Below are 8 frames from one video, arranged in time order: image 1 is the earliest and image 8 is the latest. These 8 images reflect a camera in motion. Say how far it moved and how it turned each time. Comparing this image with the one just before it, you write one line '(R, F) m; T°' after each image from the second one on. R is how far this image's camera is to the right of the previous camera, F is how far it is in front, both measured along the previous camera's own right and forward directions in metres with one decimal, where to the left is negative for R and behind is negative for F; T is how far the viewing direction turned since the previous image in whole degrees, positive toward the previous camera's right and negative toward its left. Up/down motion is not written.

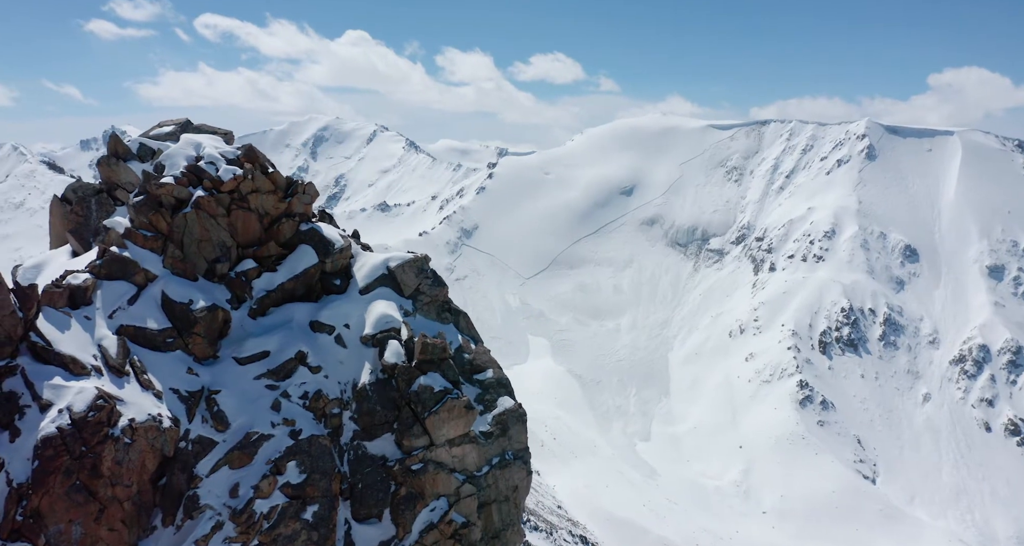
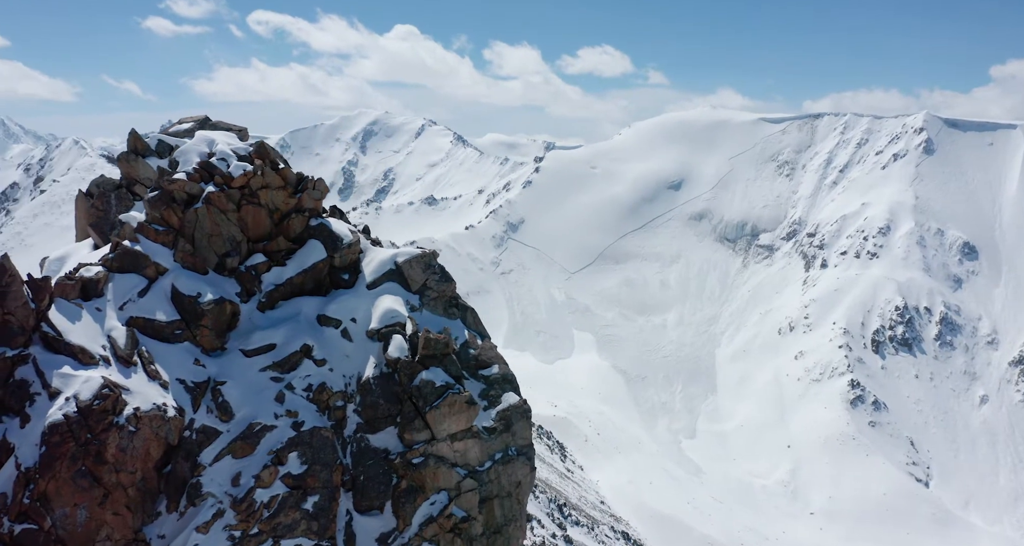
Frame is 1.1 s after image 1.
(+1.7, 0.0) m; -3°
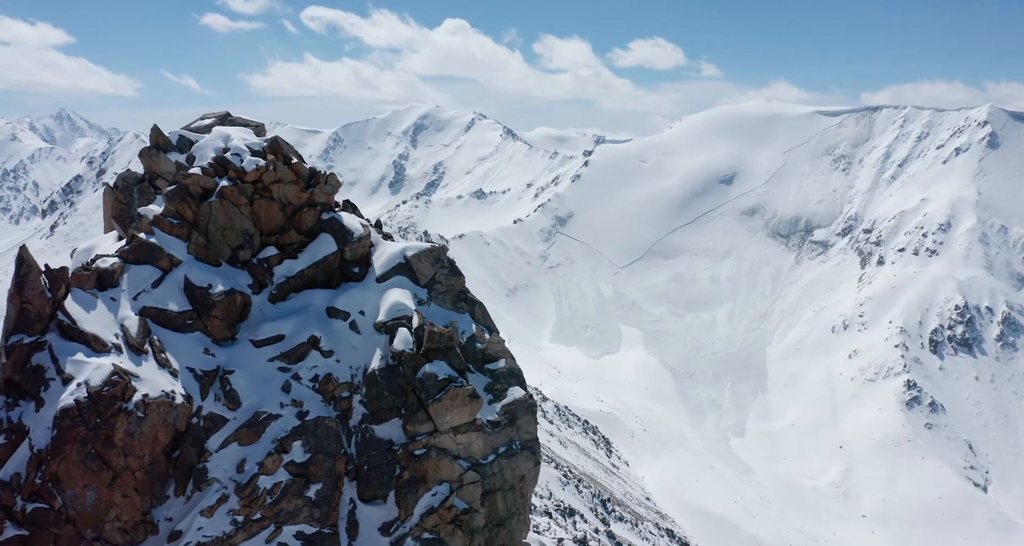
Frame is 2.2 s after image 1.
(+1.8, -0.1) m; -4°
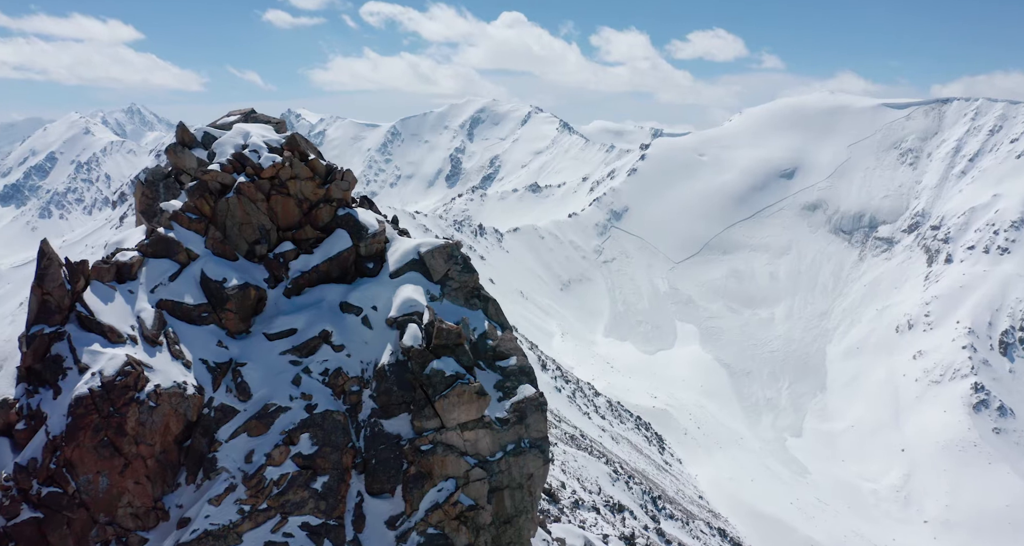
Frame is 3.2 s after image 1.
(+1.8, +0.2) m; -4°
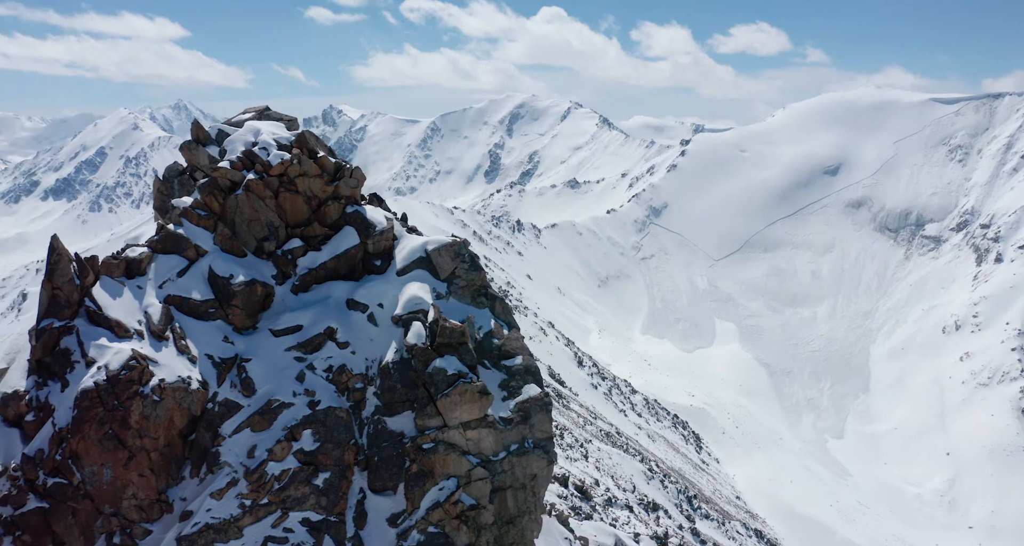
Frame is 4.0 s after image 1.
(+1.3, +0.3) m; -3°
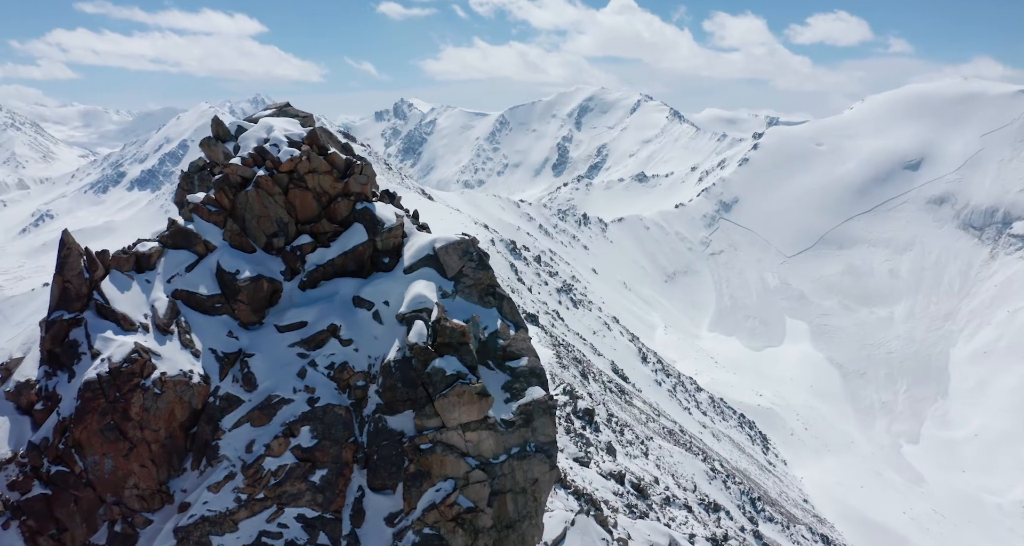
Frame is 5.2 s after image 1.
(+2.5, +0.7) m; -5°
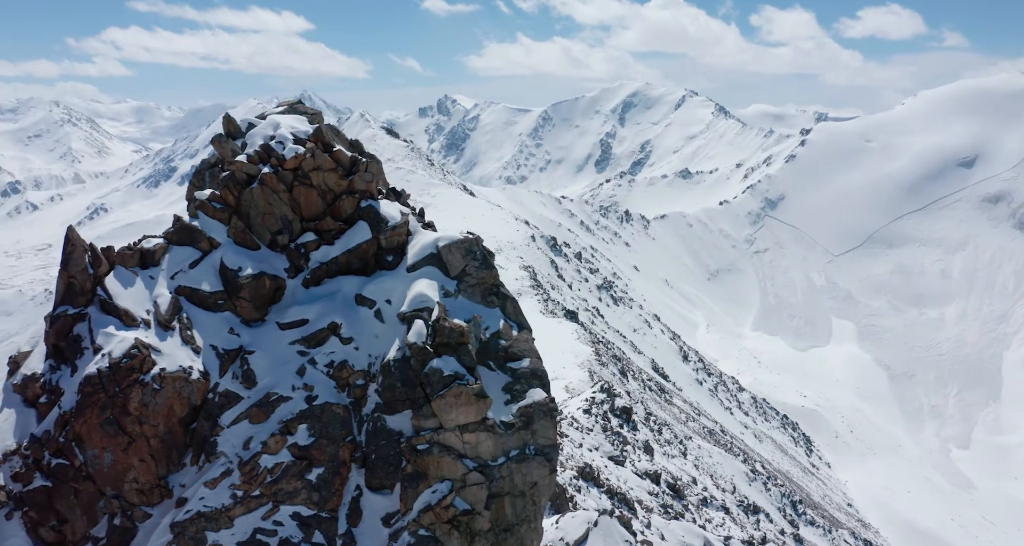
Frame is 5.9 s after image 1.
(+1.6, +0.5) m; -3°
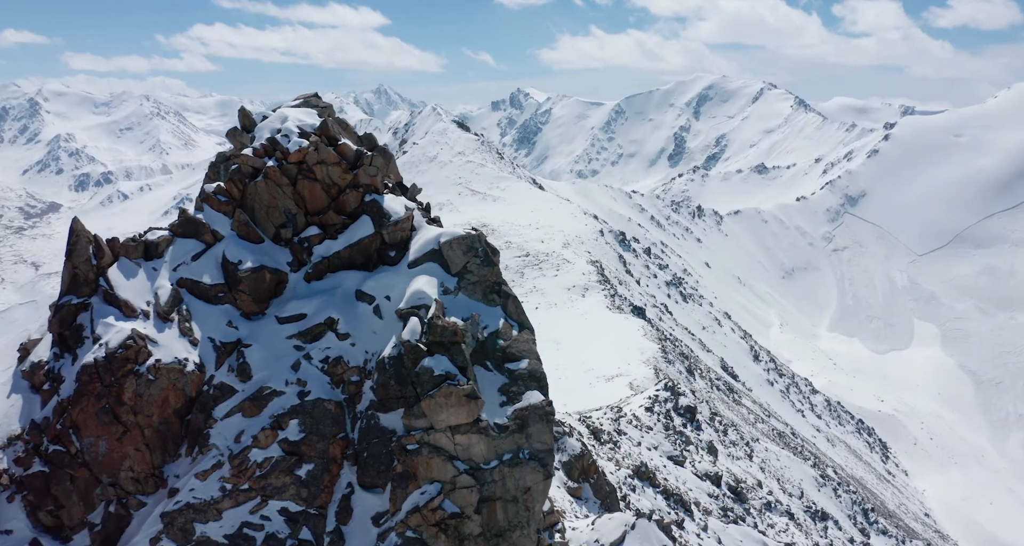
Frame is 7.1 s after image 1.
(+2.8, +1.1) m; -5°
